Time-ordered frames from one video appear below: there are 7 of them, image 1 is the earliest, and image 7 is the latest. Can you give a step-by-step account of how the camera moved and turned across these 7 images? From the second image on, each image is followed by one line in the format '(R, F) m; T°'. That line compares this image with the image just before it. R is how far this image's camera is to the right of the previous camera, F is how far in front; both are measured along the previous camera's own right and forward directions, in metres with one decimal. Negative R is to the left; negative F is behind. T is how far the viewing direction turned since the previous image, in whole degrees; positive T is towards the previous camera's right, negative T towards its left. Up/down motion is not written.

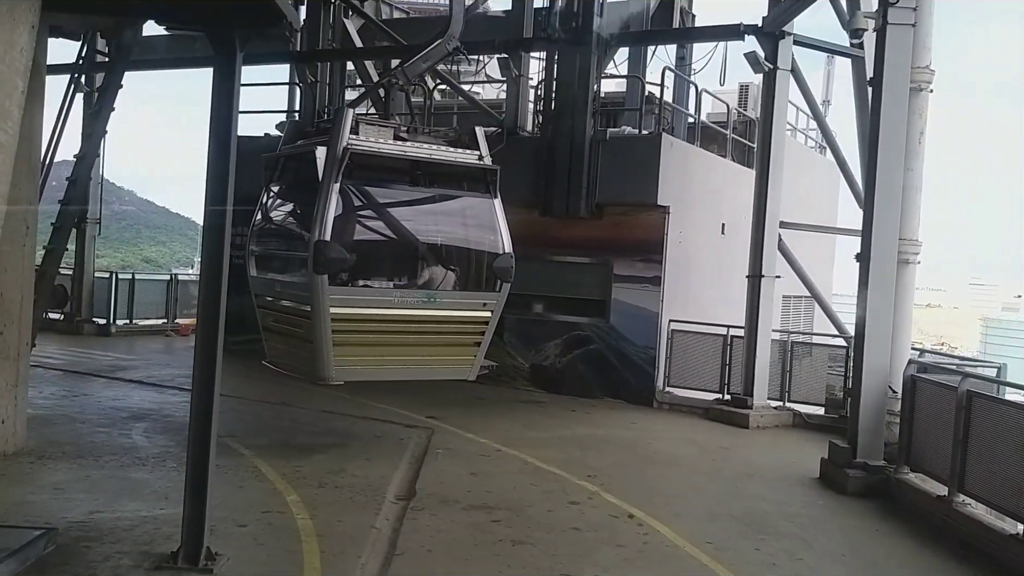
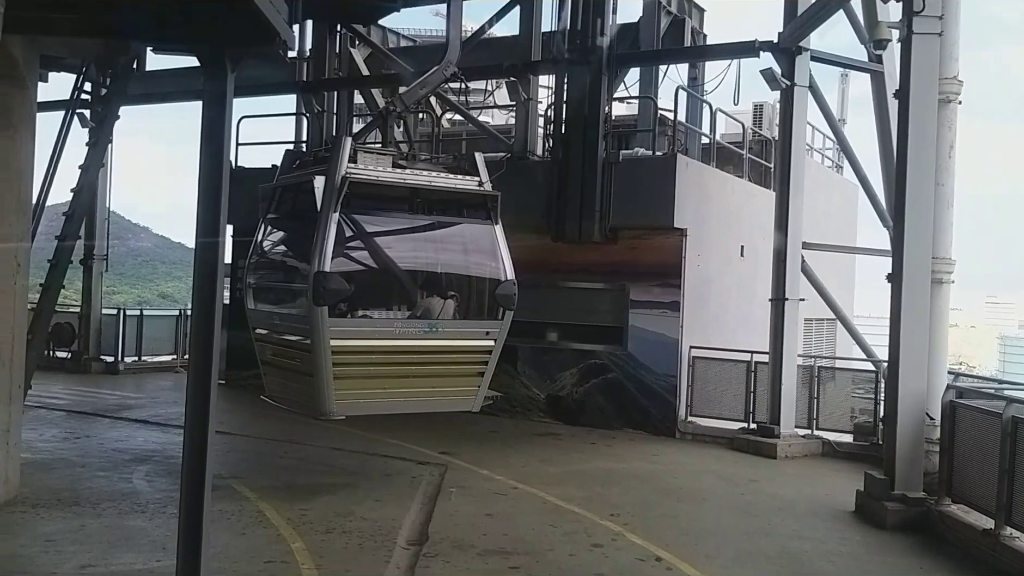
(0.0, +0.3) m; -1°
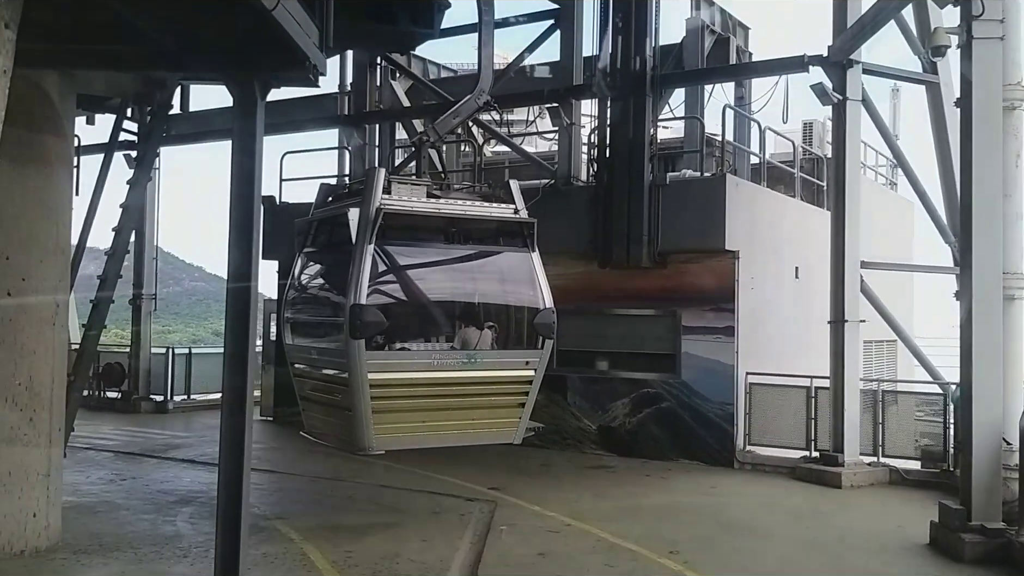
(0.0, +0.2) m; -3°
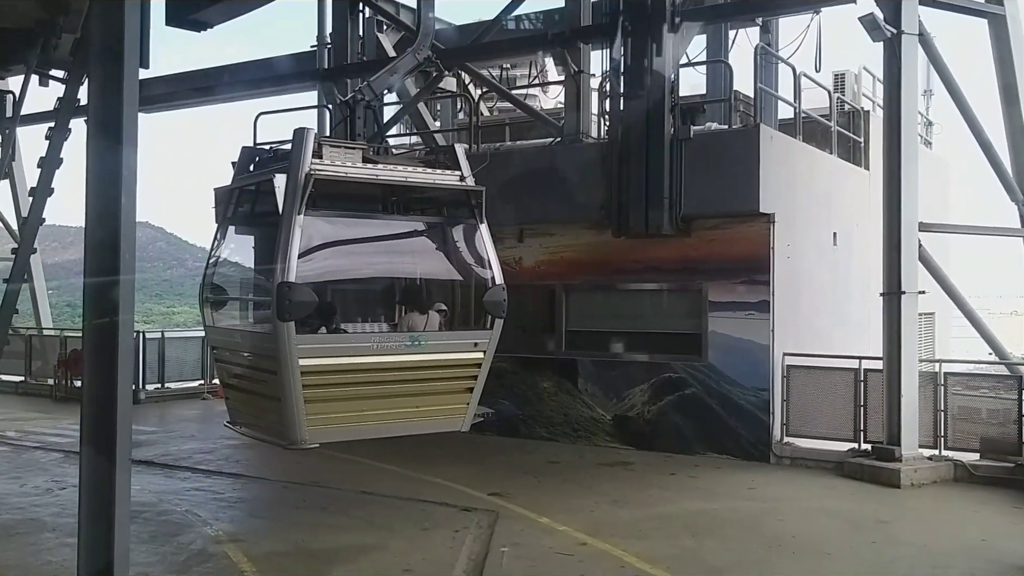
(0.0, +1.2) m; 0°
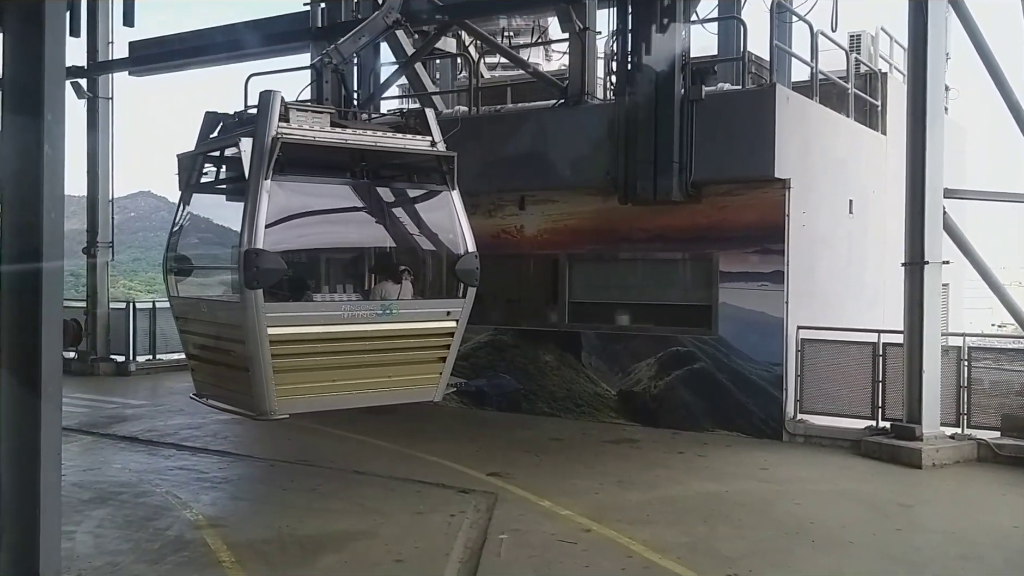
(0.0, +0.4) m; 0°
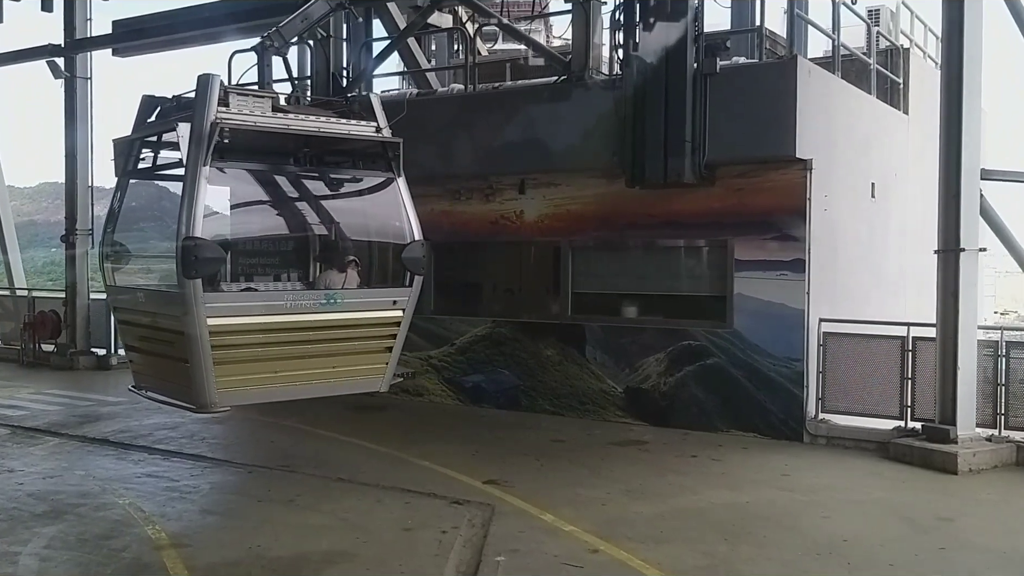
(0.0, +0.6) m; 0°
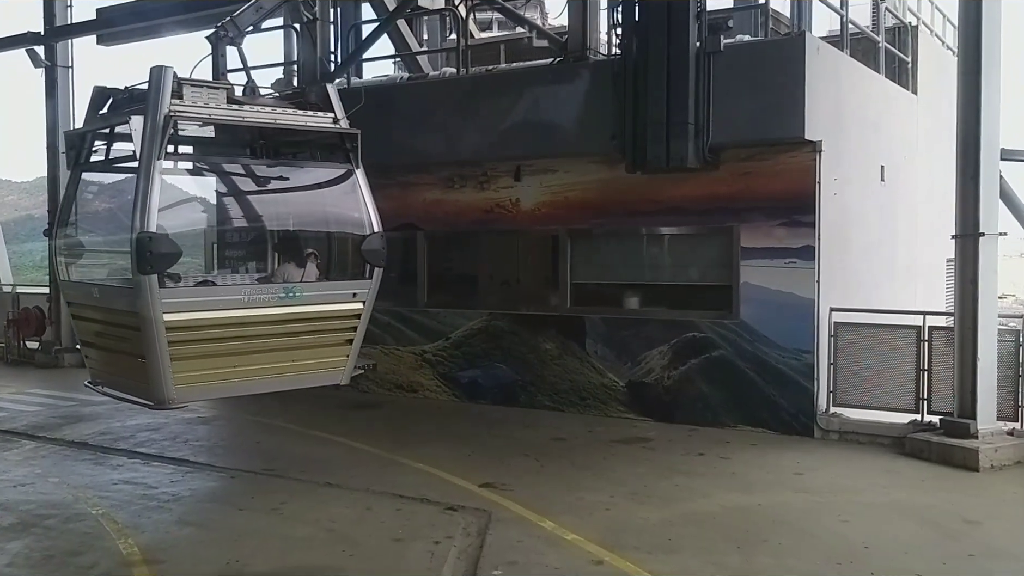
(0.0, +0.3) m; 0°
